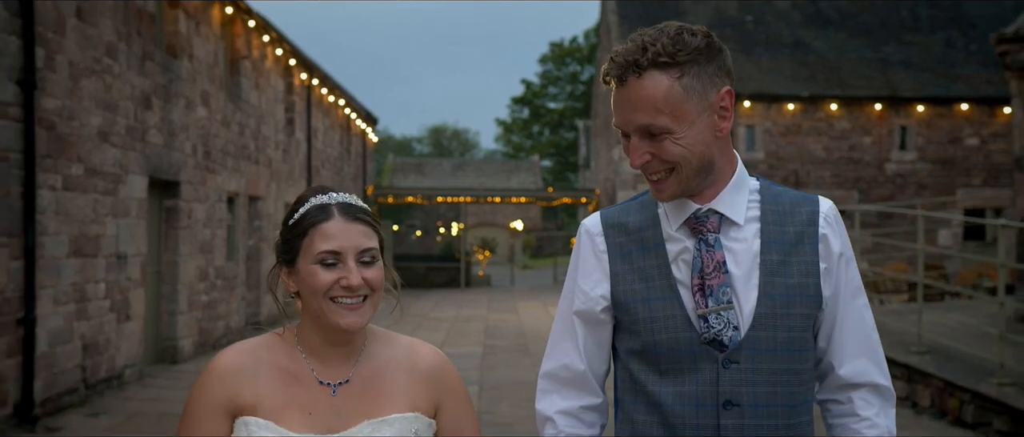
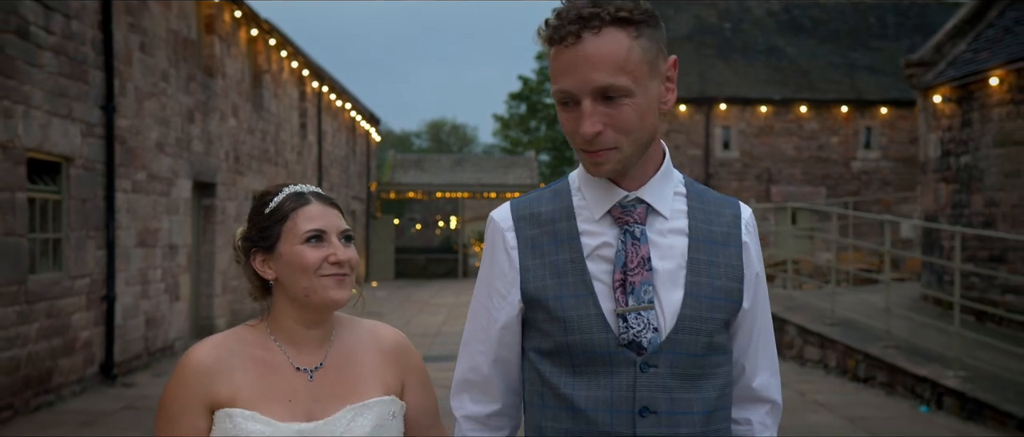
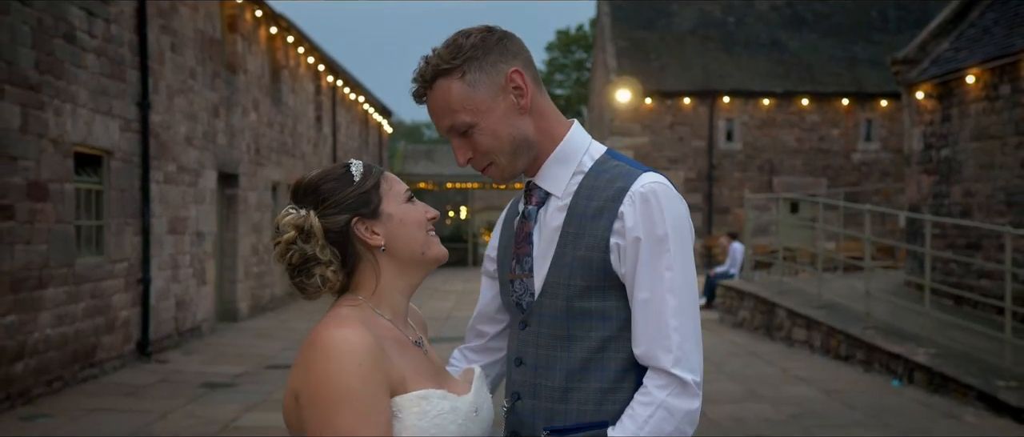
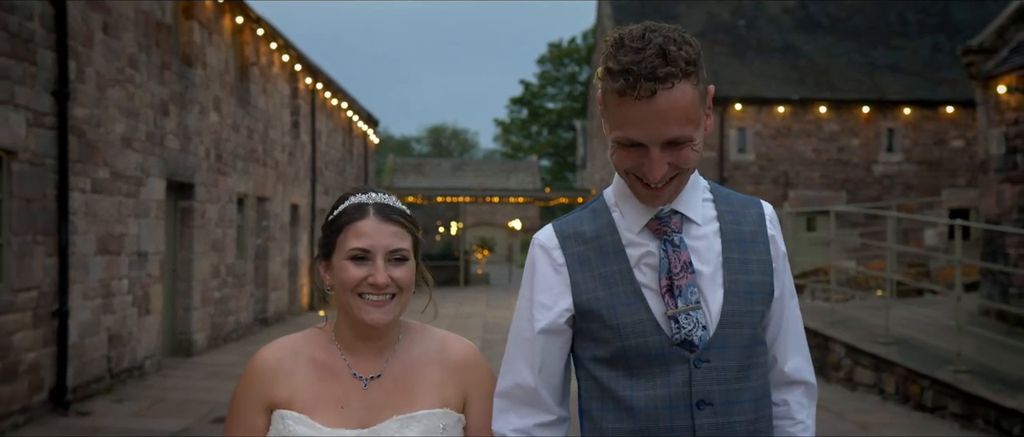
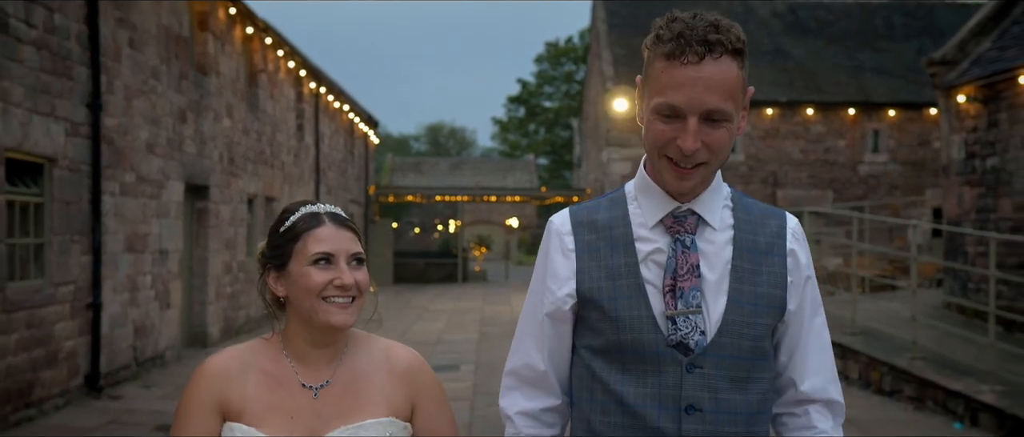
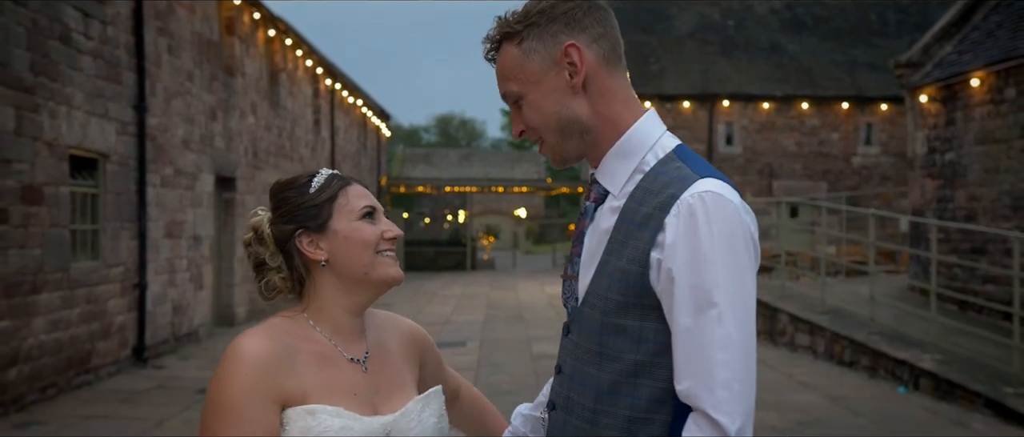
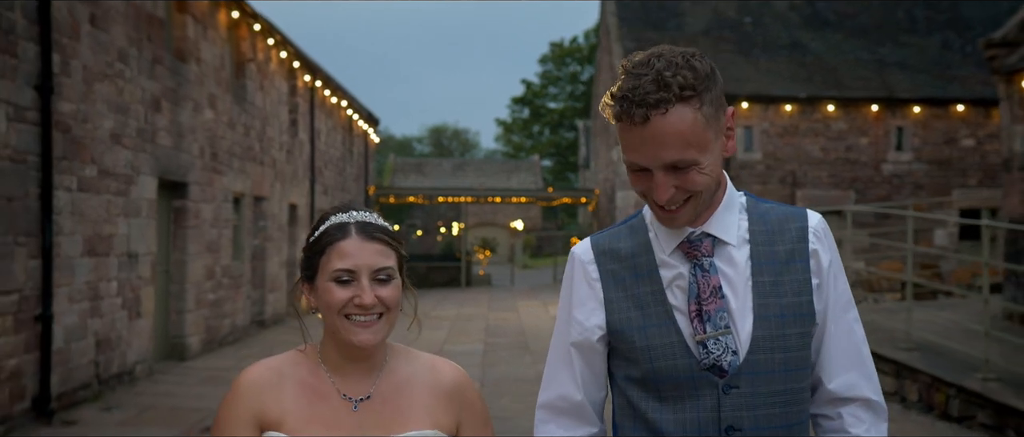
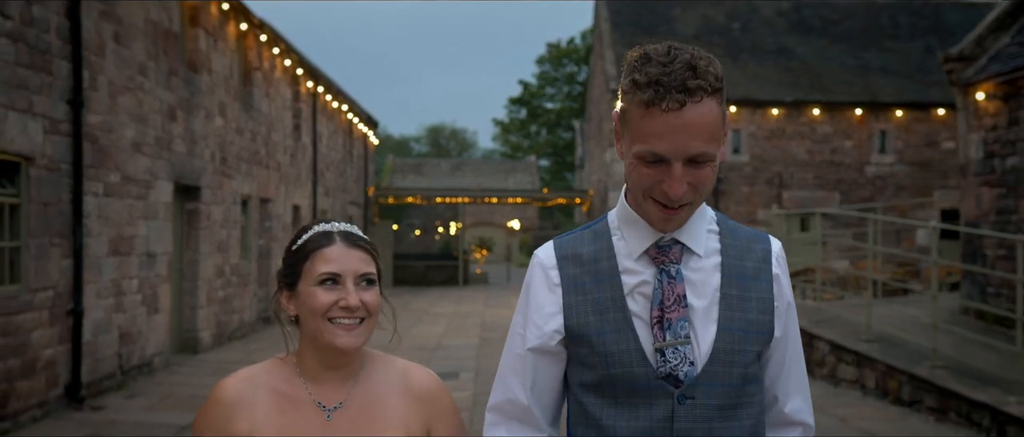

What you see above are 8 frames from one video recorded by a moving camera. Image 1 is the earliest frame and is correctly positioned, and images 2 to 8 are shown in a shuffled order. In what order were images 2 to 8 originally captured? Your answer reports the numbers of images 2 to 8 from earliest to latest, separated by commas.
7, 4, 8, 5, 2, 6, 3
